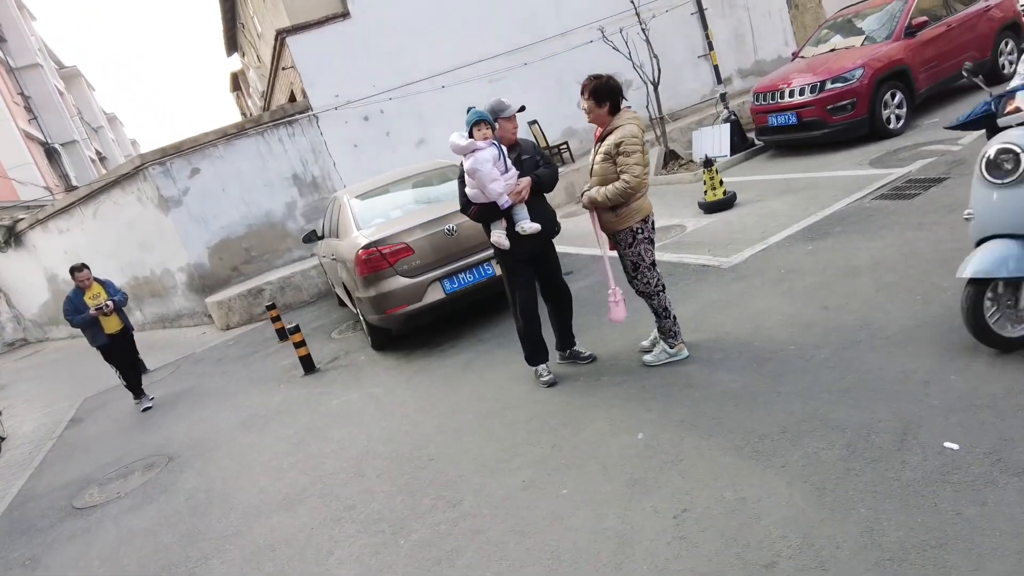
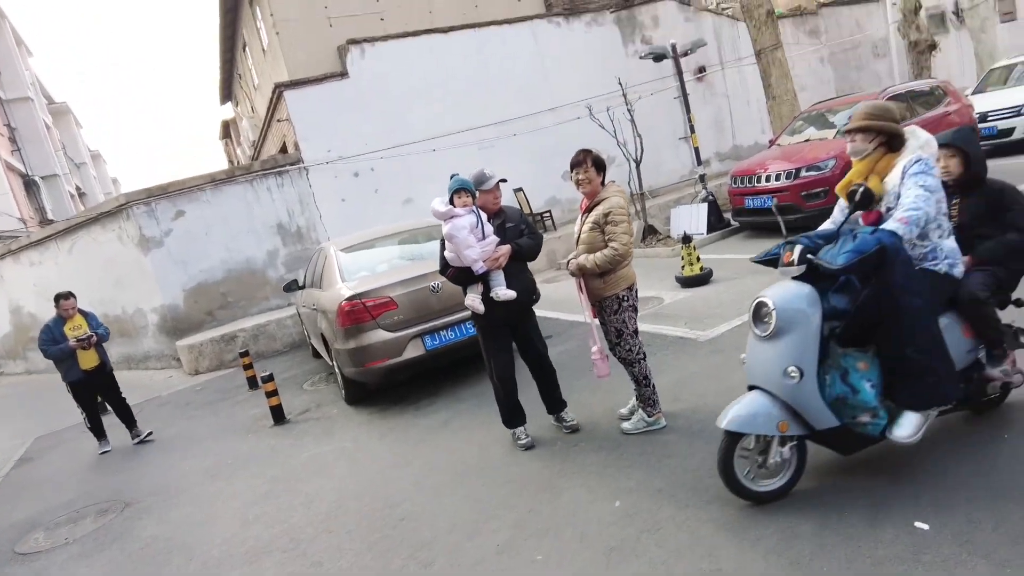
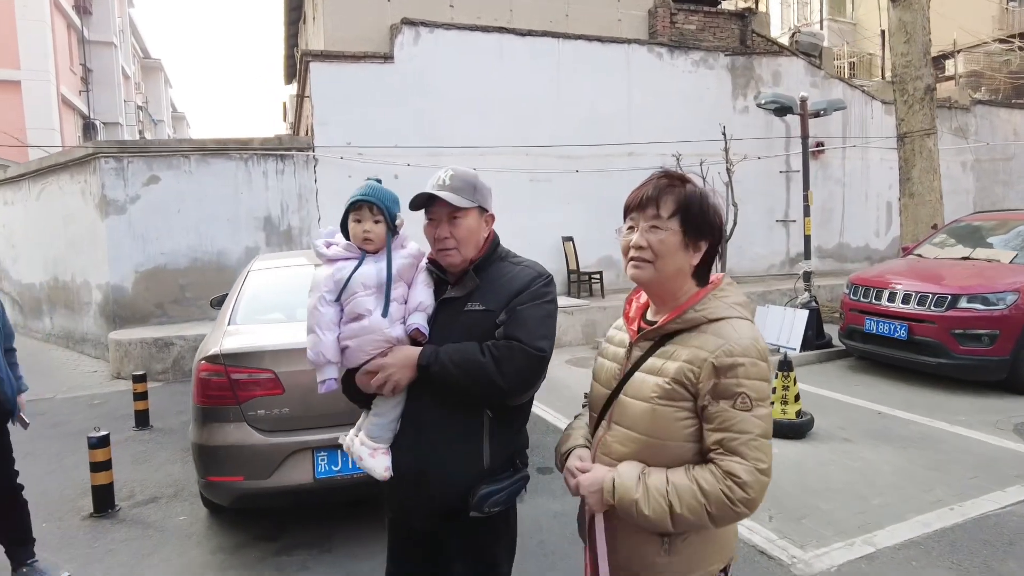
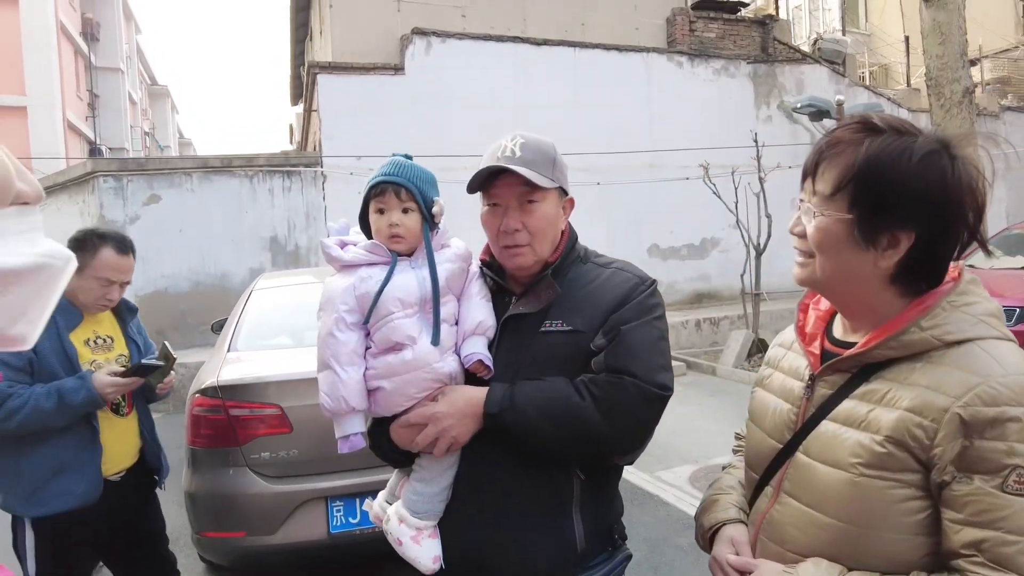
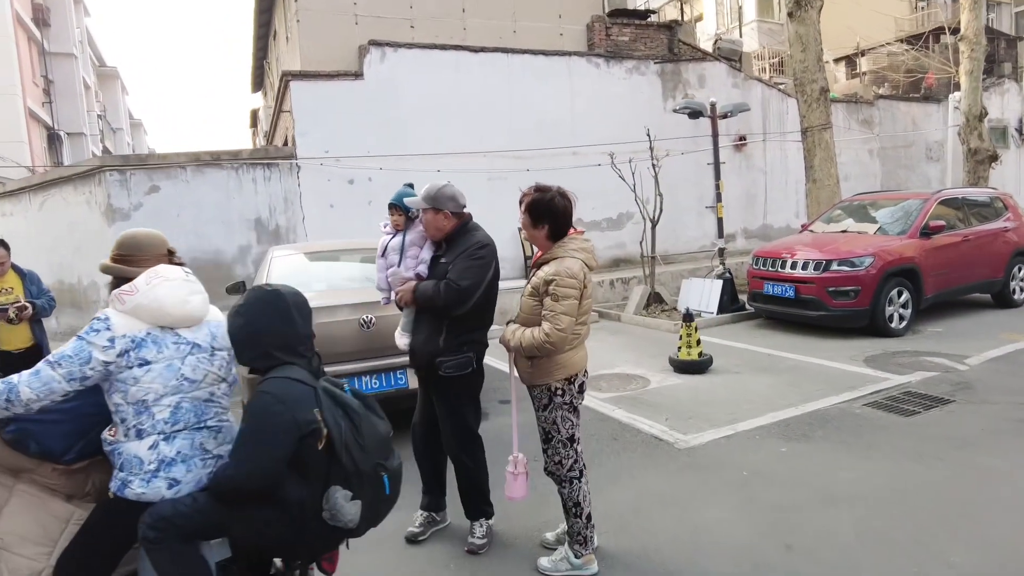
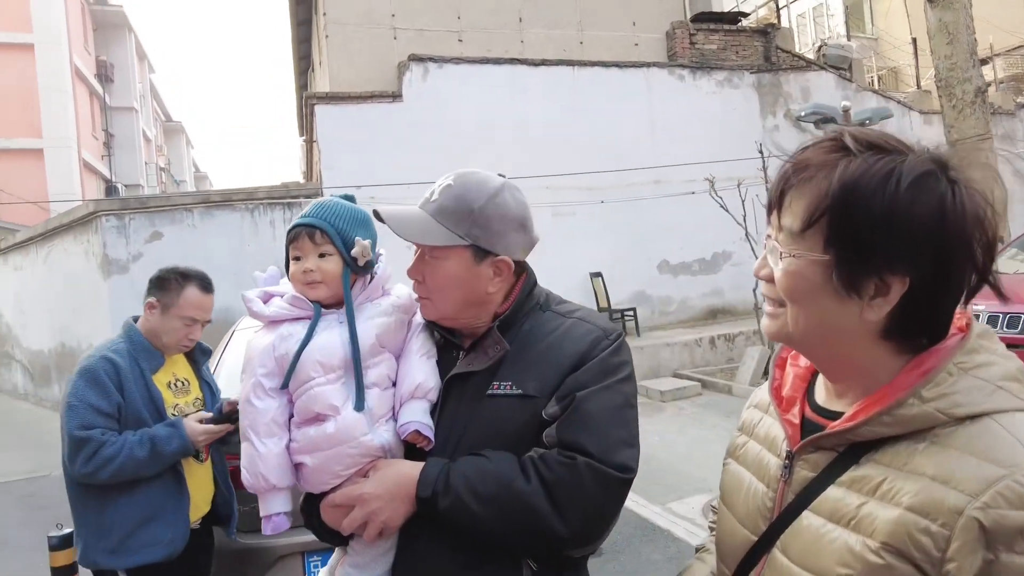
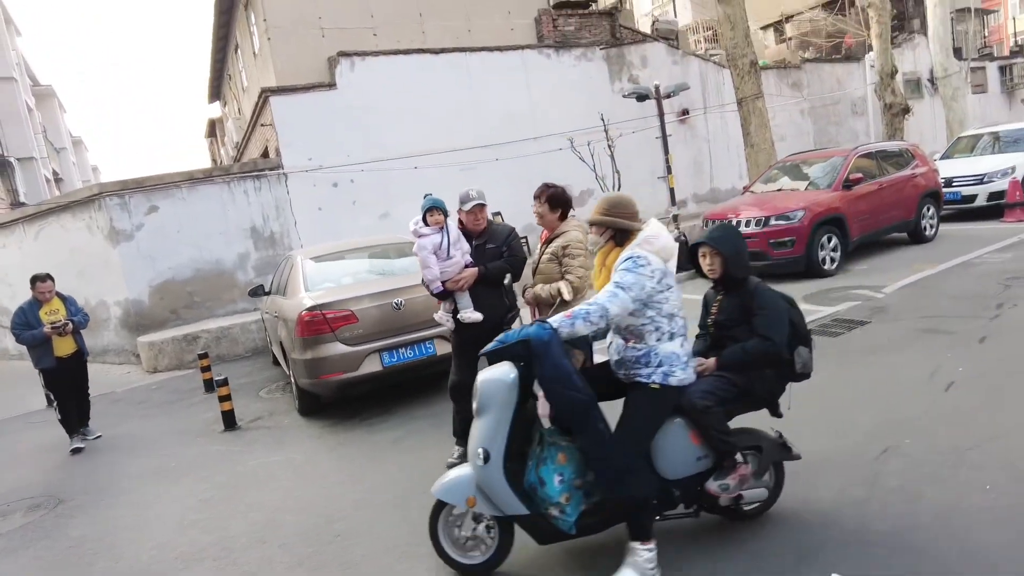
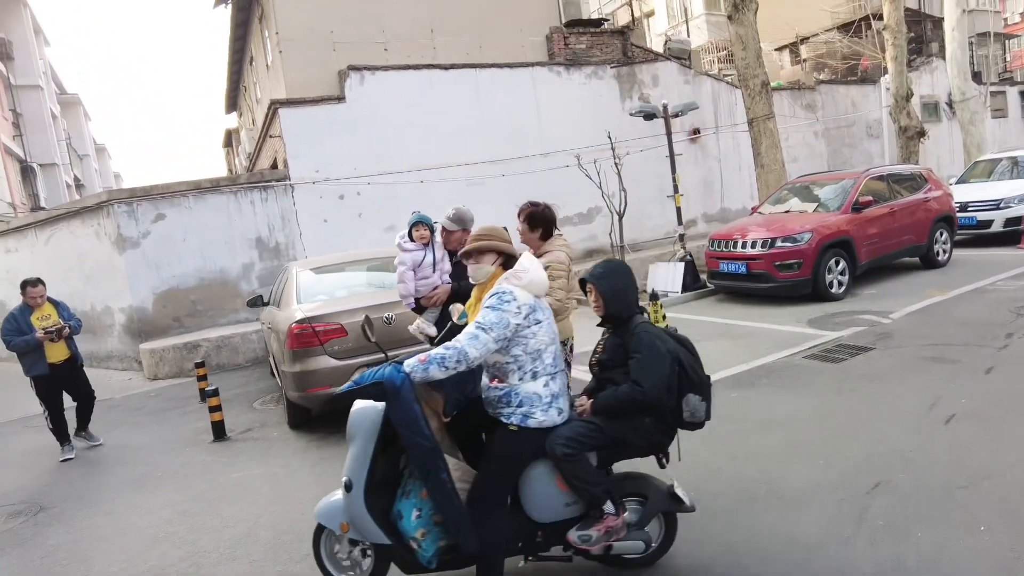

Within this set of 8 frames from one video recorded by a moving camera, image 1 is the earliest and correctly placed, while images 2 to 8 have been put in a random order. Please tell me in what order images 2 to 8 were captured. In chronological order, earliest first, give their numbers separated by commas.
2, 7, 8, 5, 3, 4, 6
